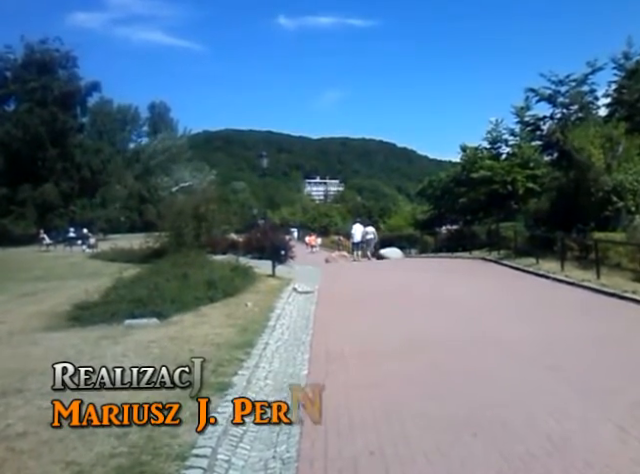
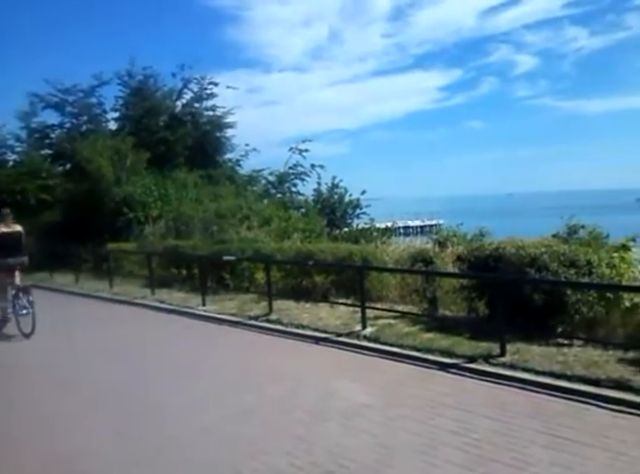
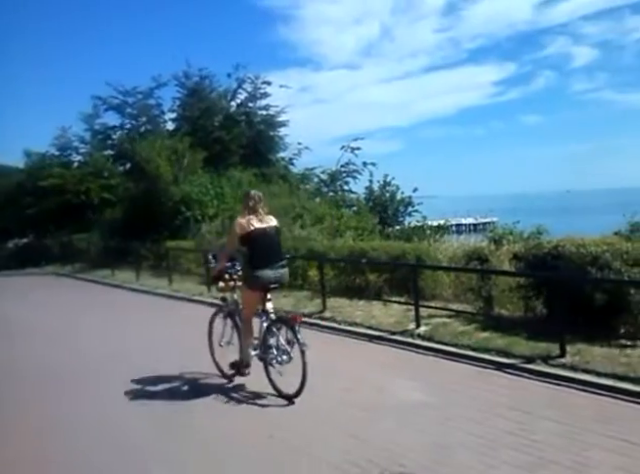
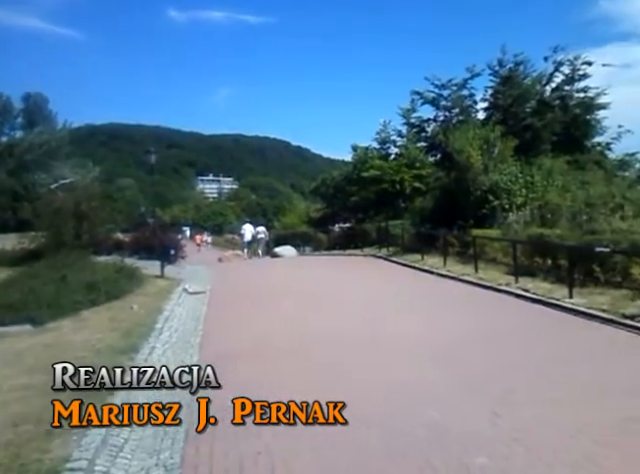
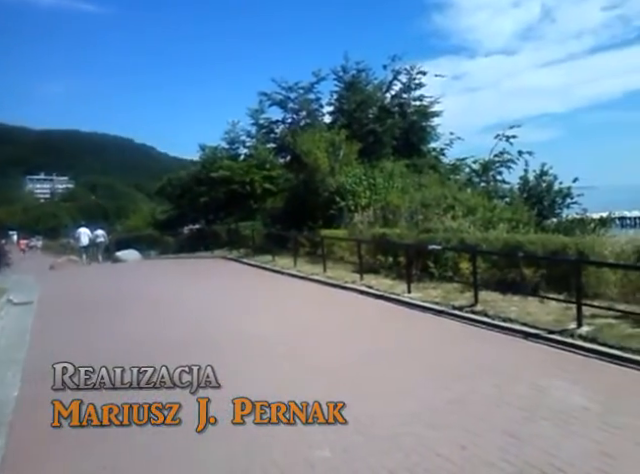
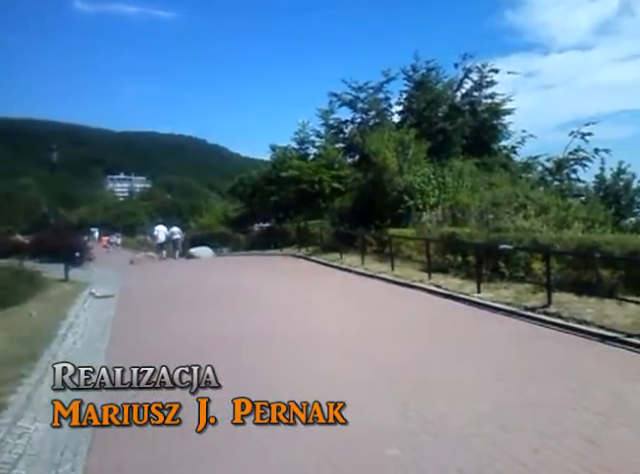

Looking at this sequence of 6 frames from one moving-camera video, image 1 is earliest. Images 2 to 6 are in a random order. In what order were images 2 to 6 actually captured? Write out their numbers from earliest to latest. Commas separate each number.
4, 6, 5, 3, 2
